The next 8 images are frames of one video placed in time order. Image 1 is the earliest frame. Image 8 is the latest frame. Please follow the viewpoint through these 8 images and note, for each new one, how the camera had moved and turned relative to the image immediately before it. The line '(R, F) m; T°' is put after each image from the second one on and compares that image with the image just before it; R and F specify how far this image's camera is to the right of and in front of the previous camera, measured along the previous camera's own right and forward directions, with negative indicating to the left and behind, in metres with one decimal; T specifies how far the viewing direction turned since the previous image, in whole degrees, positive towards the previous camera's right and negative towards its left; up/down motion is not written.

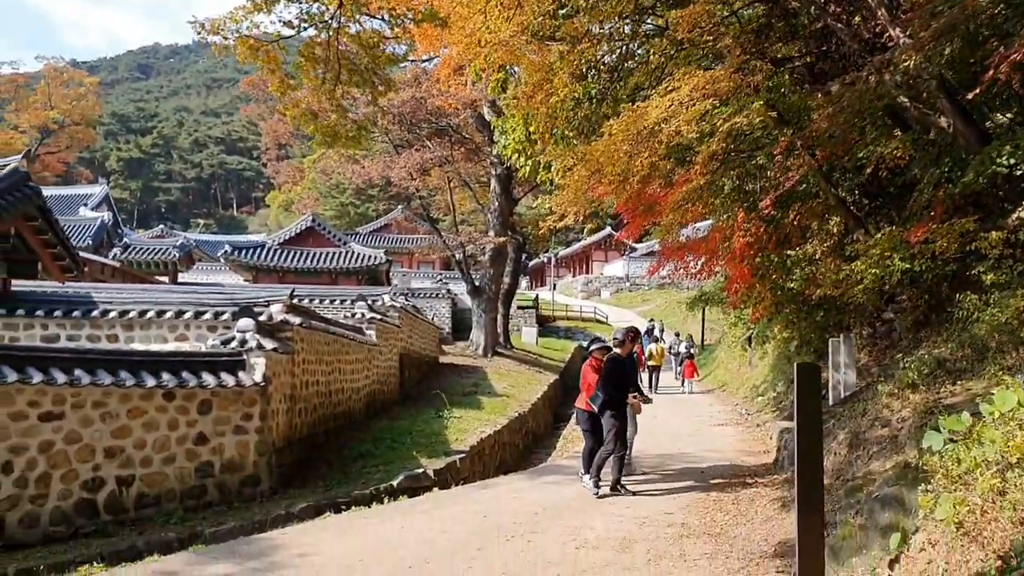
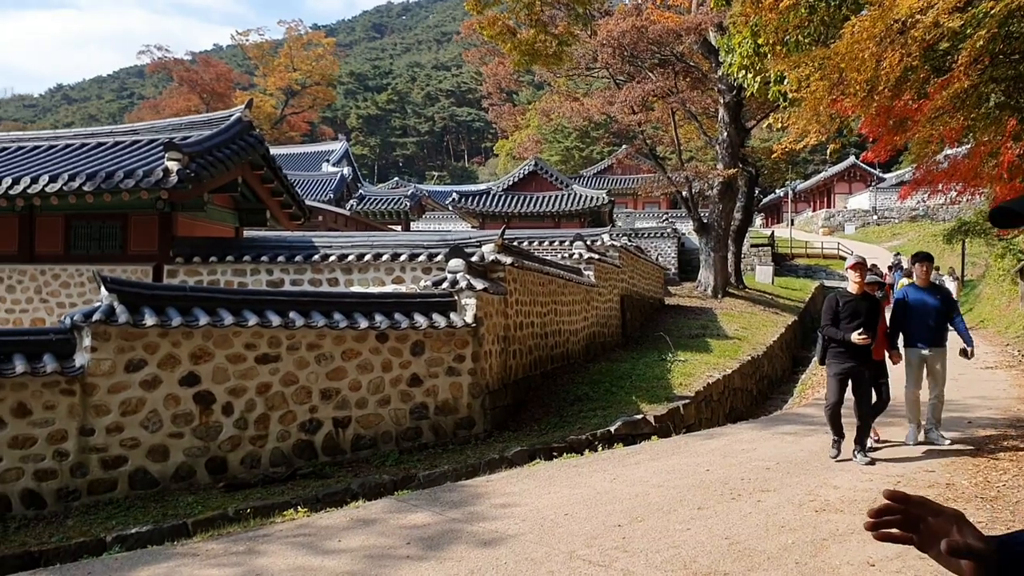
(+0.1, +0.6) m; -17°
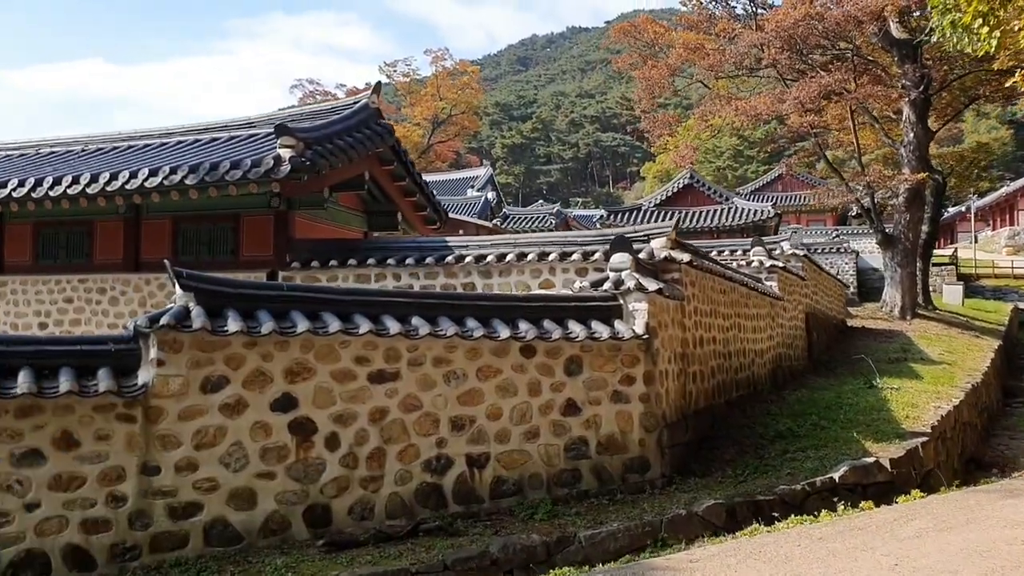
(-0.3, +1.6) m; -11°
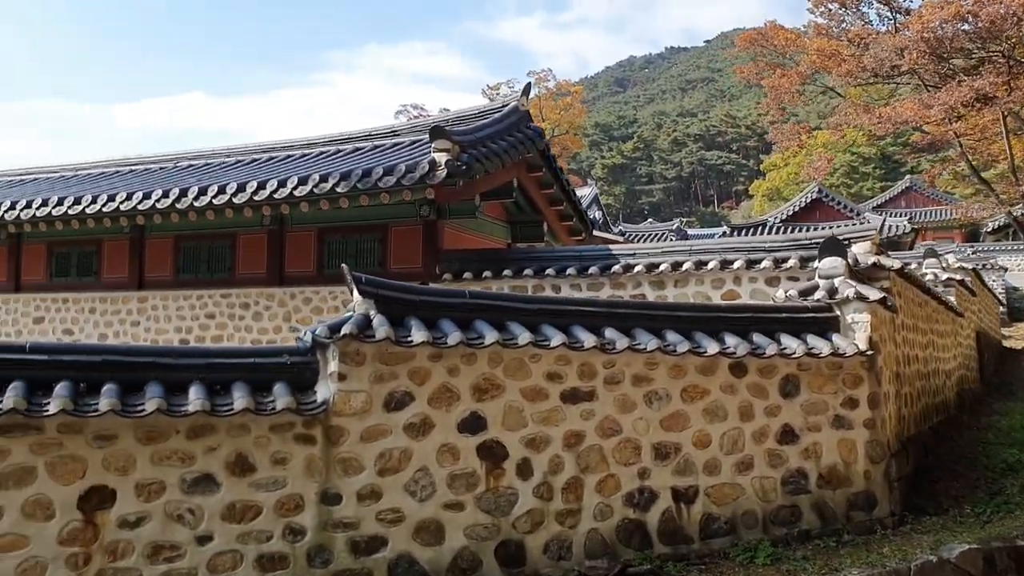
(-0.7, +0.6) m; -7°
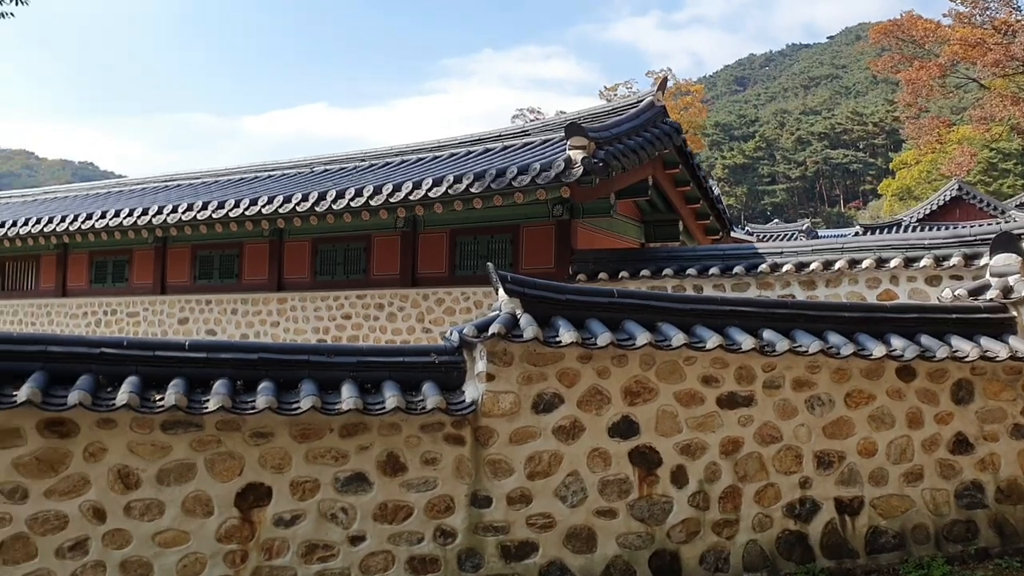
(-0.2, +0.1) m; -8°
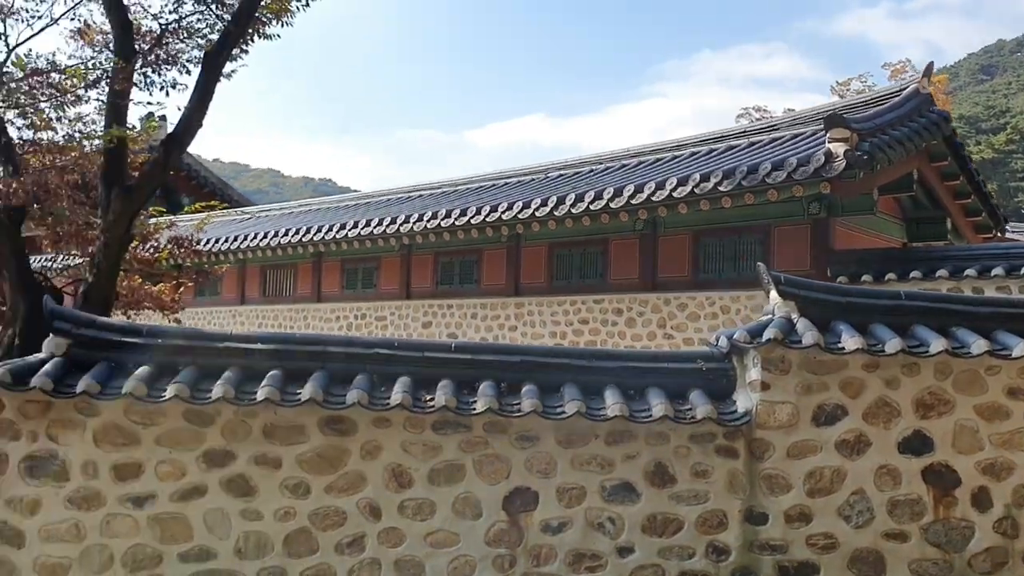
(-0.3, +0.1) m; -16°
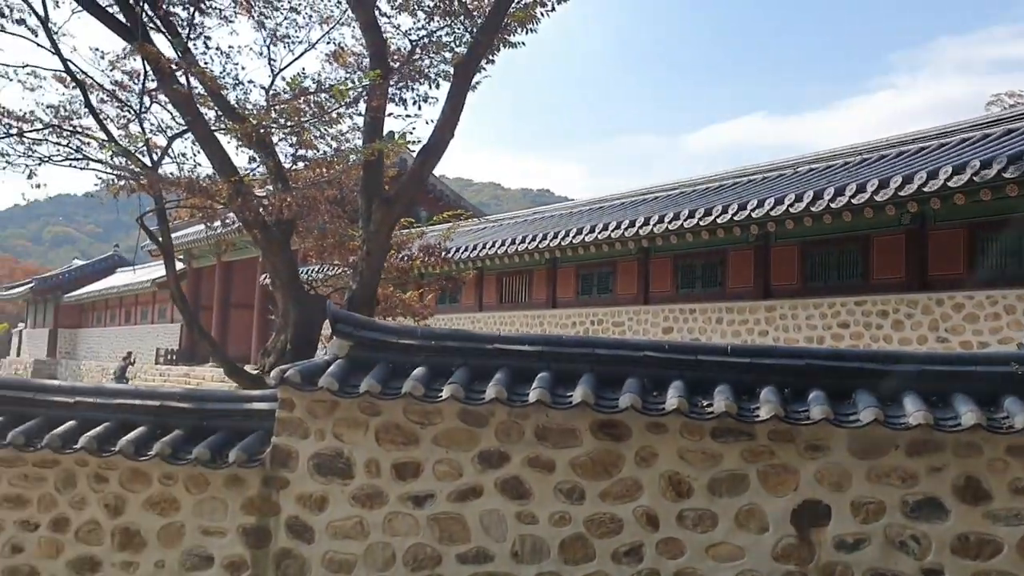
(-0.6, +0.1) m; -12°
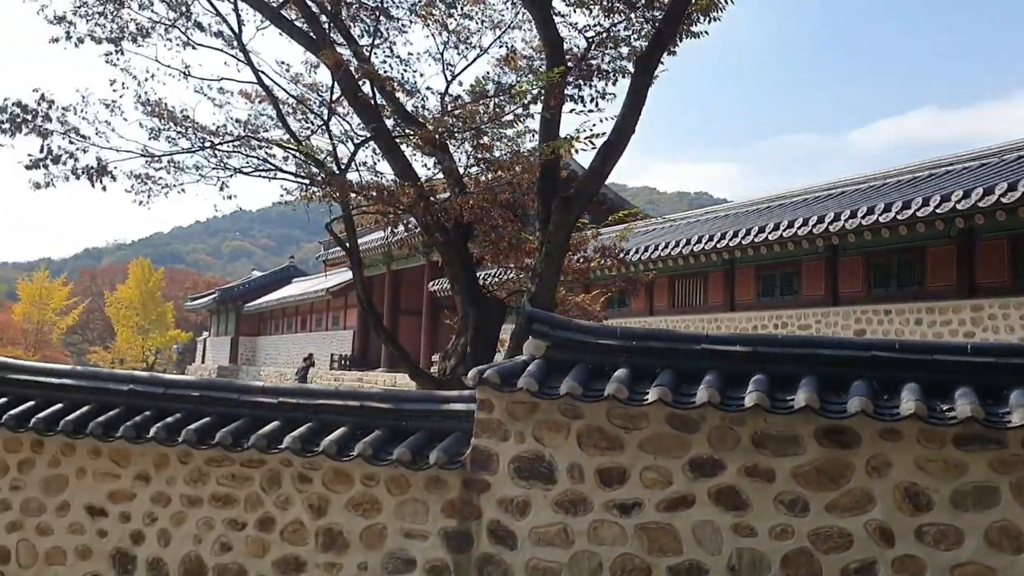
(-0.6, +0.1) m; -7°
